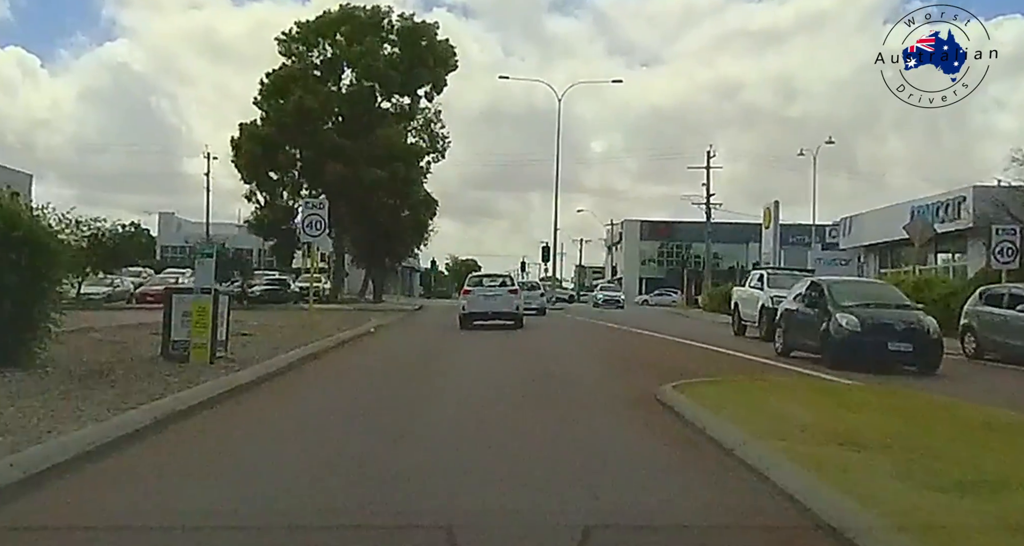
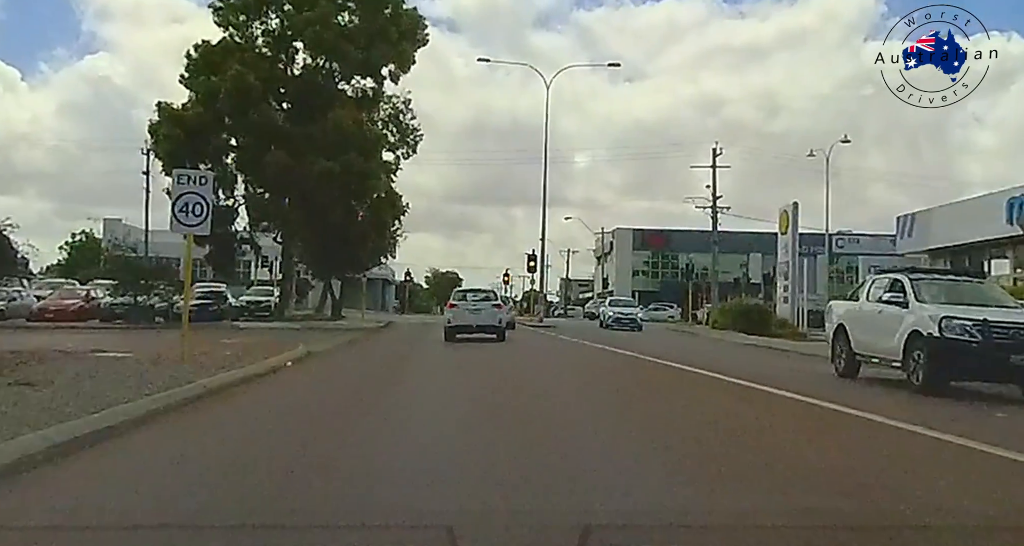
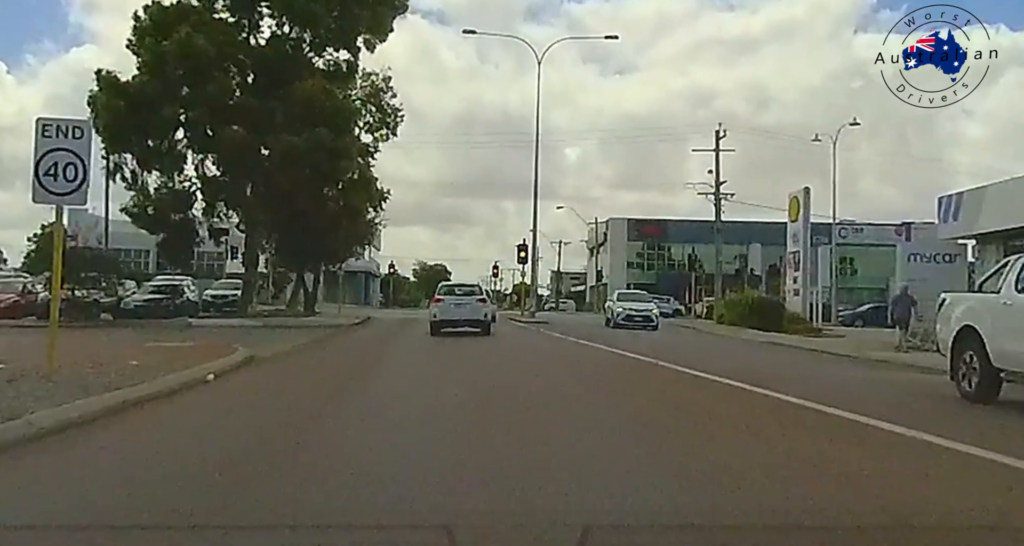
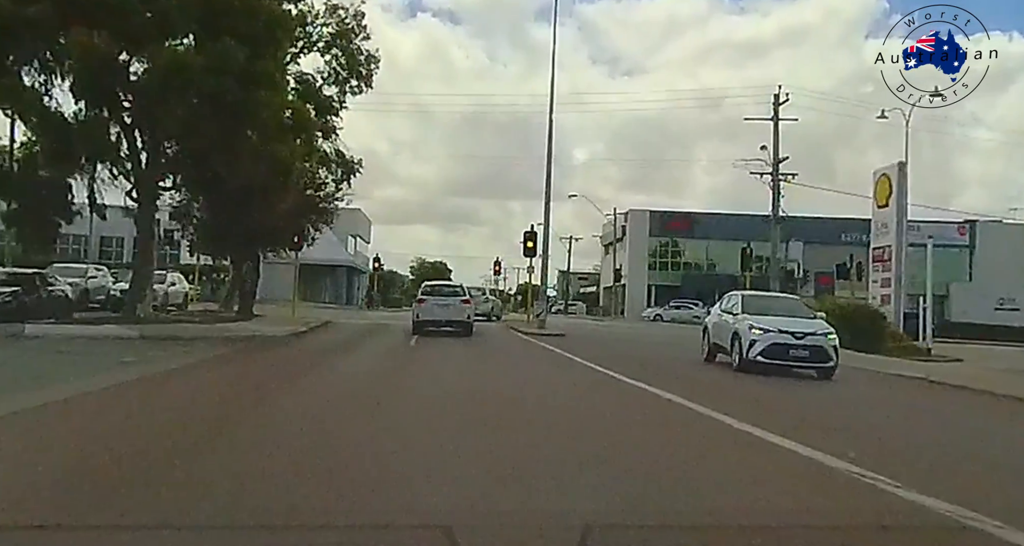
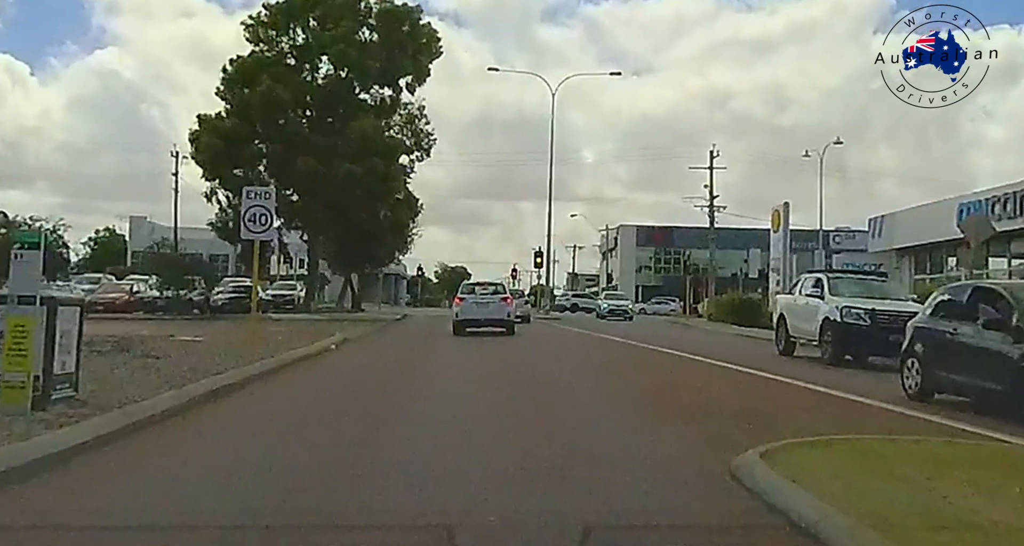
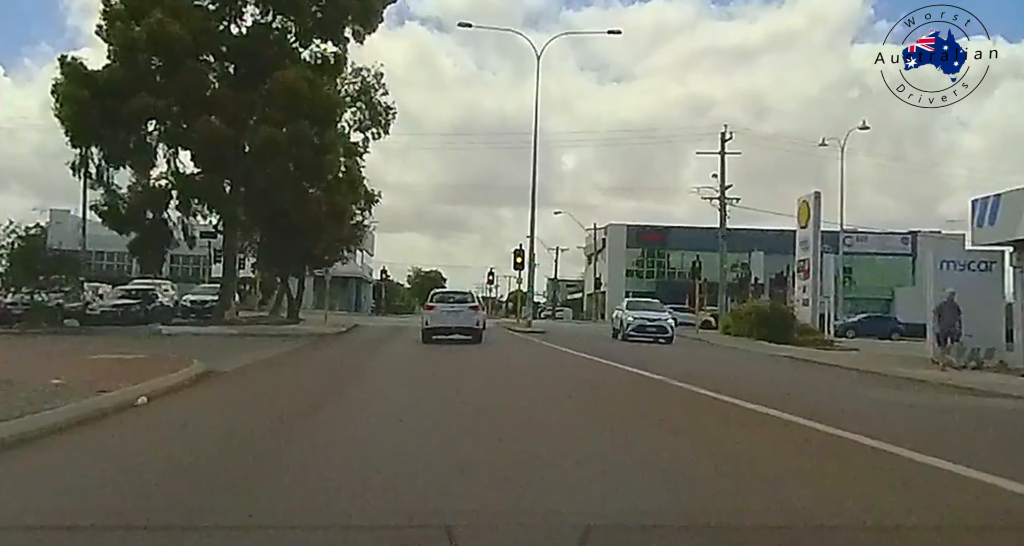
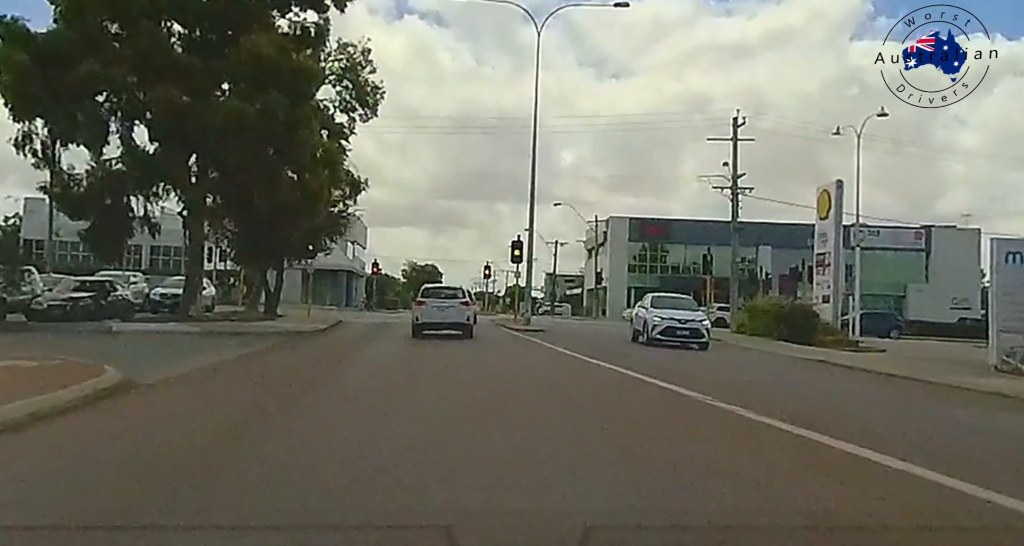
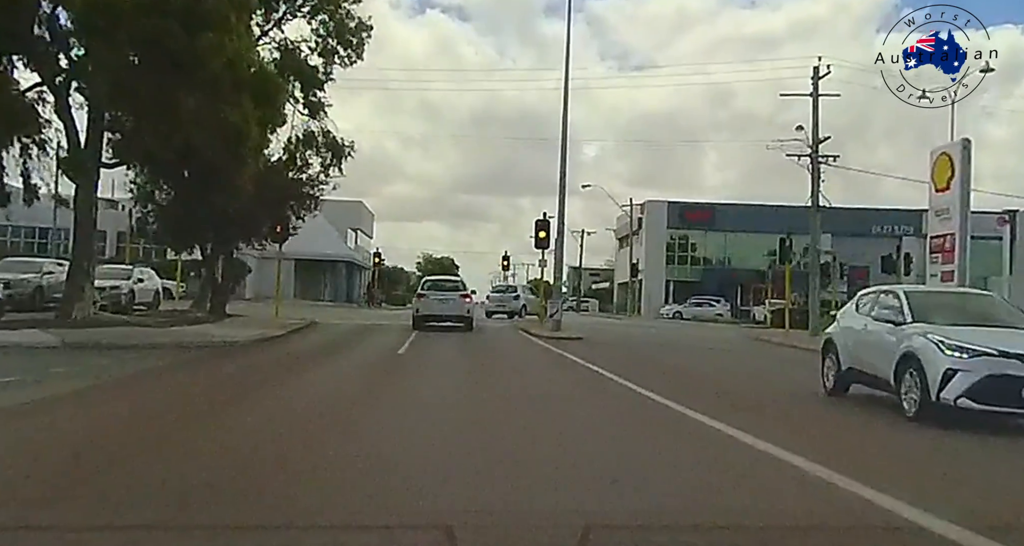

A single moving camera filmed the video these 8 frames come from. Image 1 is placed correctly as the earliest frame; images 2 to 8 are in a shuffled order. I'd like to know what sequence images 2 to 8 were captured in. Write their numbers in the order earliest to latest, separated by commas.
5, 2, 3, 6, 7, 4, 8
